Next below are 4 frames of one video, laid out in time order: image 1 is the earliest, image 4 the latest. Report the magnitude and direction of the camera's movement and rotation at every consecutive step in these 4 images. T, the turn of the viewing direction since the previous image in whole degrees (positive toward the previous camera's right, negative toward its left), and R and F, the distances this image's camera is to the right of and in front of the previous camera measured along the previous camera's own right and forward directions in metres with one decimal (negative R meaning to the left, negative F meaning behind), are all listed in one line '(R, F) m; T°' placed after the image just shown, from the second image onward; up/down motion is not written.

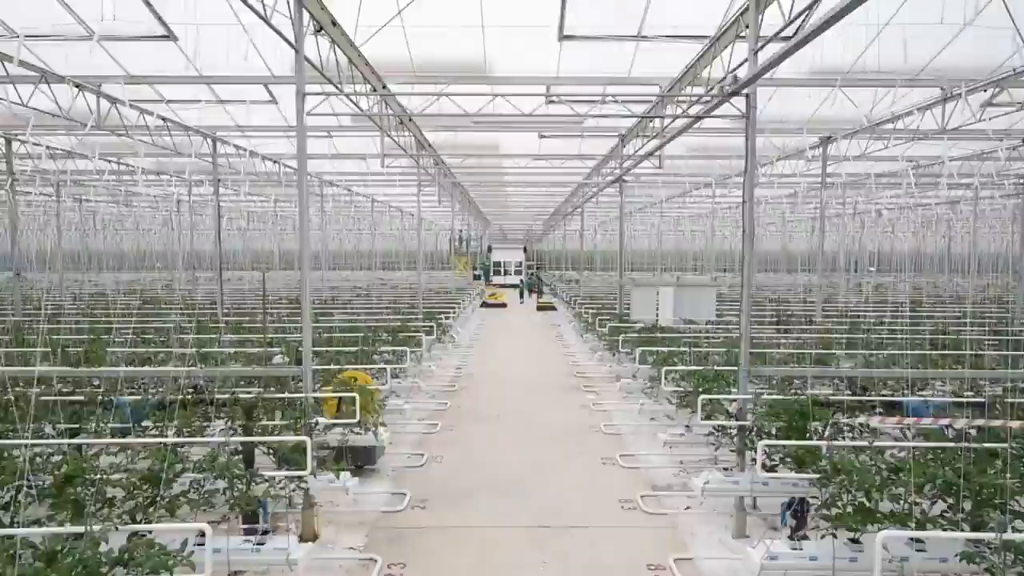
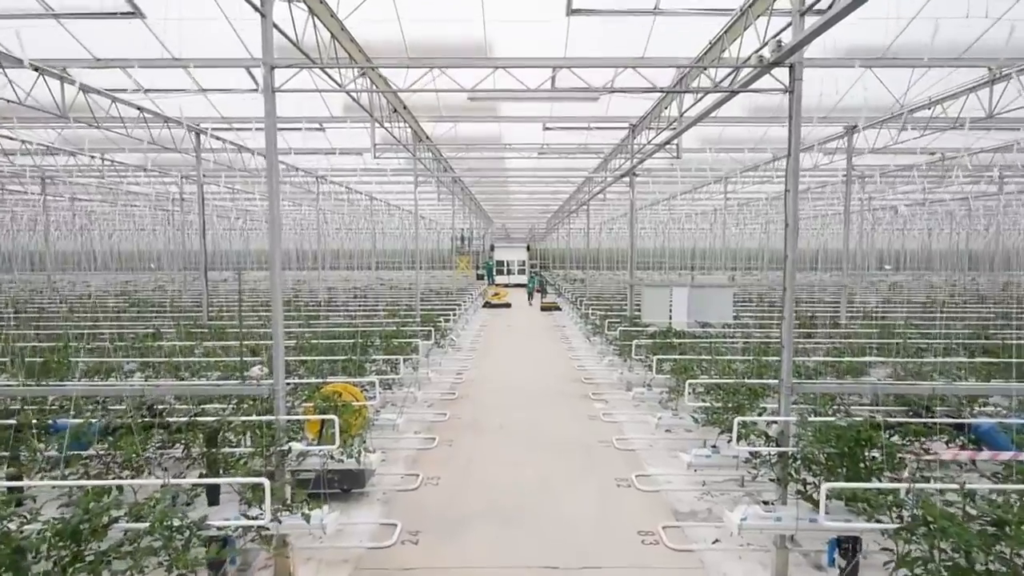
(0.0, +0.9) m; 0°
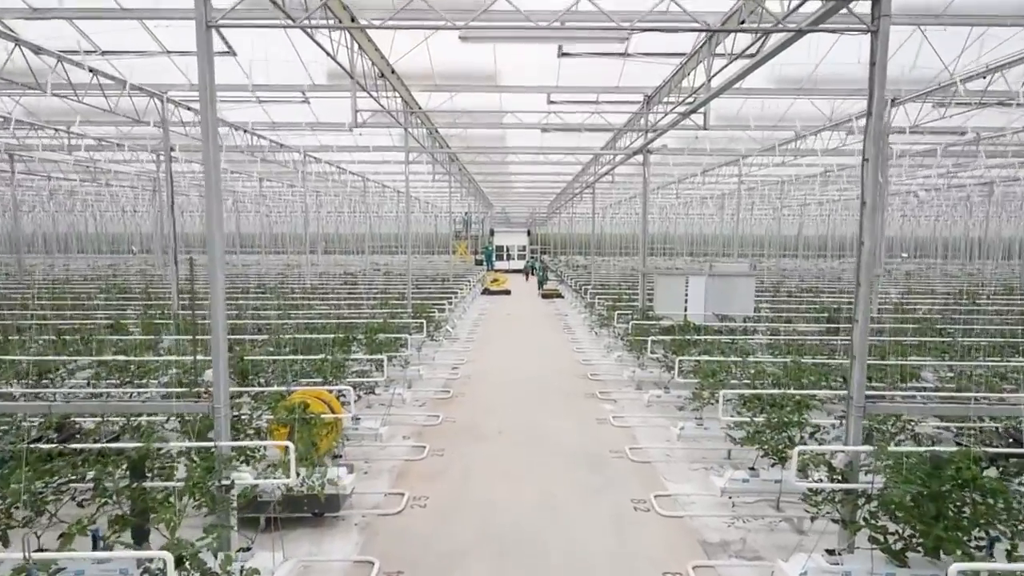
(0.0, +1.2) m; 0°
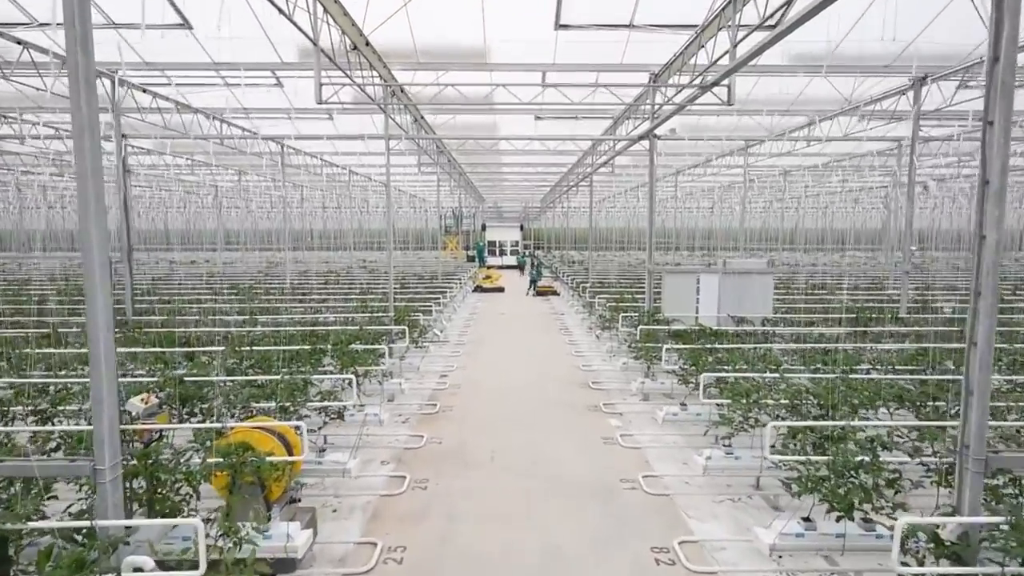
(0.0, +1.3) m; +1°
